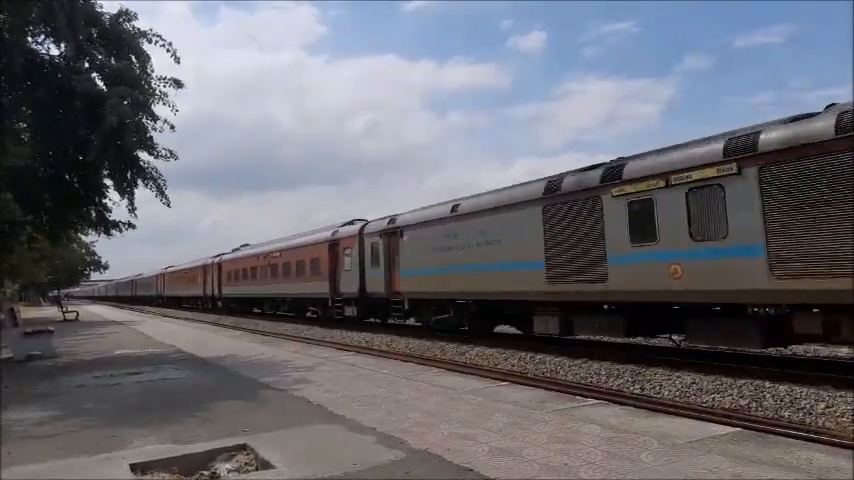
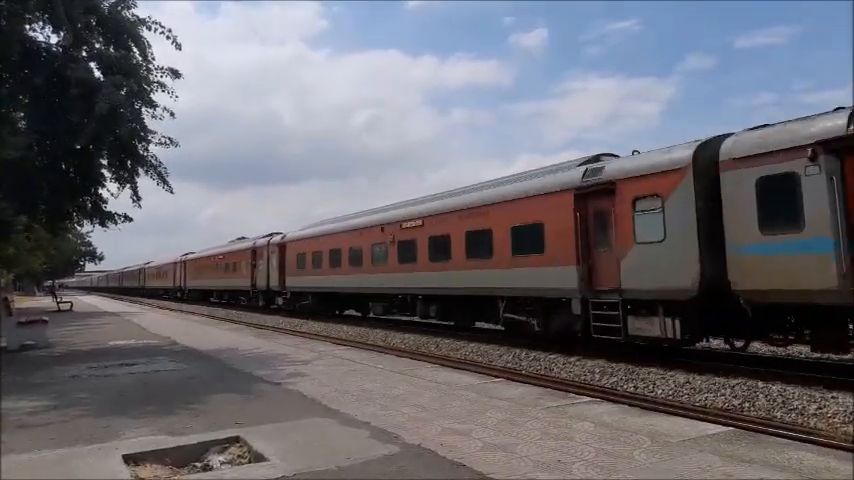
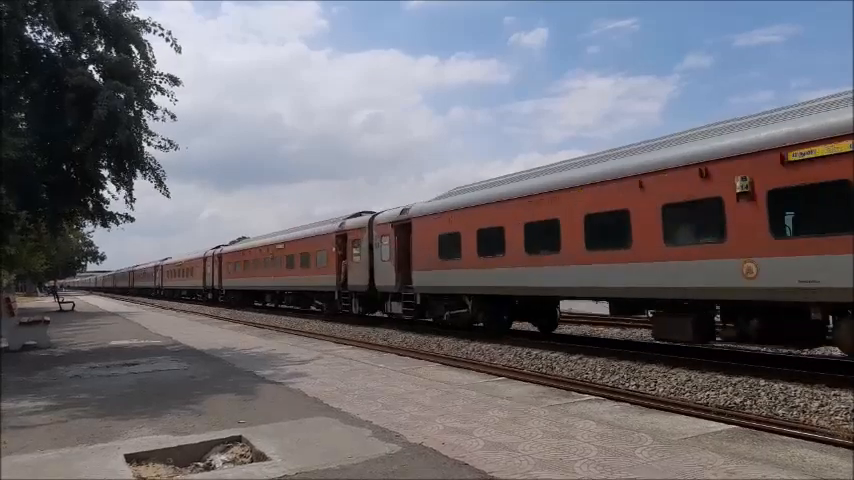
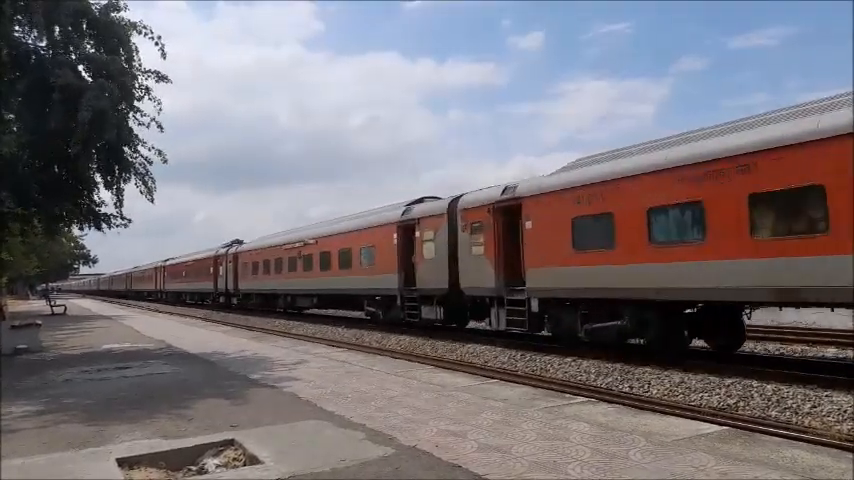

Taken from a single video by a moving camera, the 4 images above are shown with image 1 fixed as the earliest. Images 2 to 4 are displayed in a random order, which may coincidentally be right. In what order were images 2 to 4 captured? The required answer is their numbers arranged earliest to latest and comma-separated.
2, 3, 4
